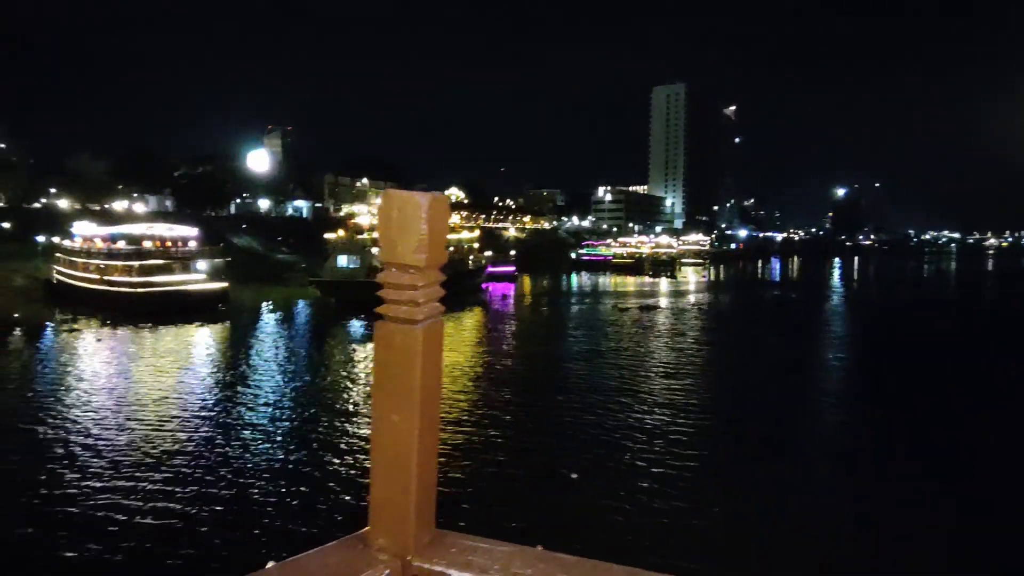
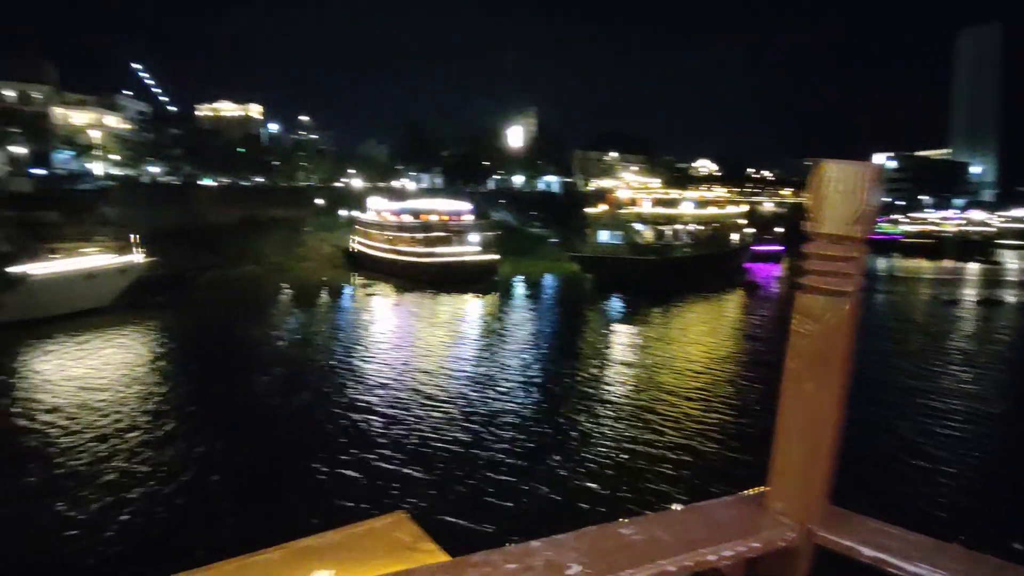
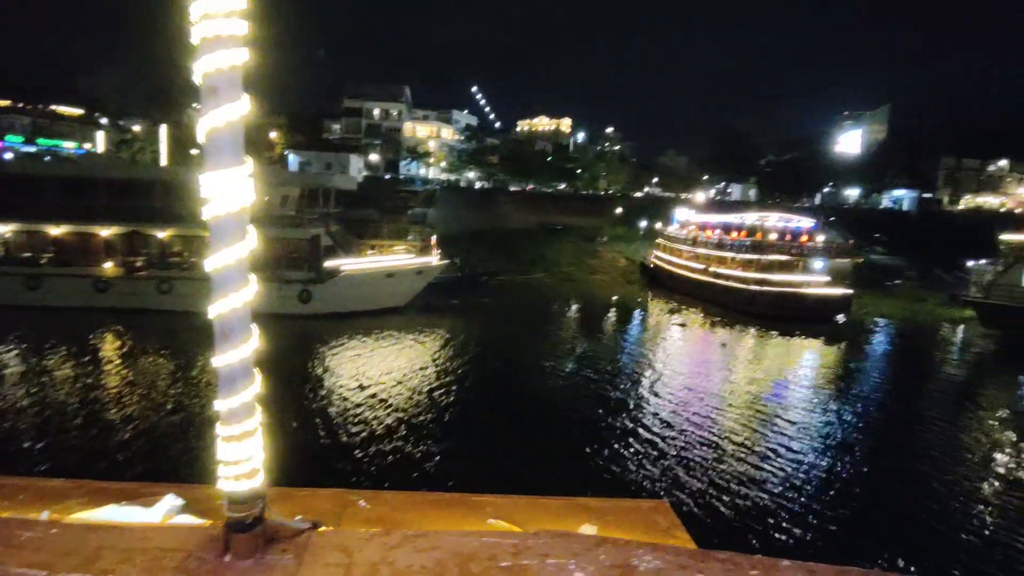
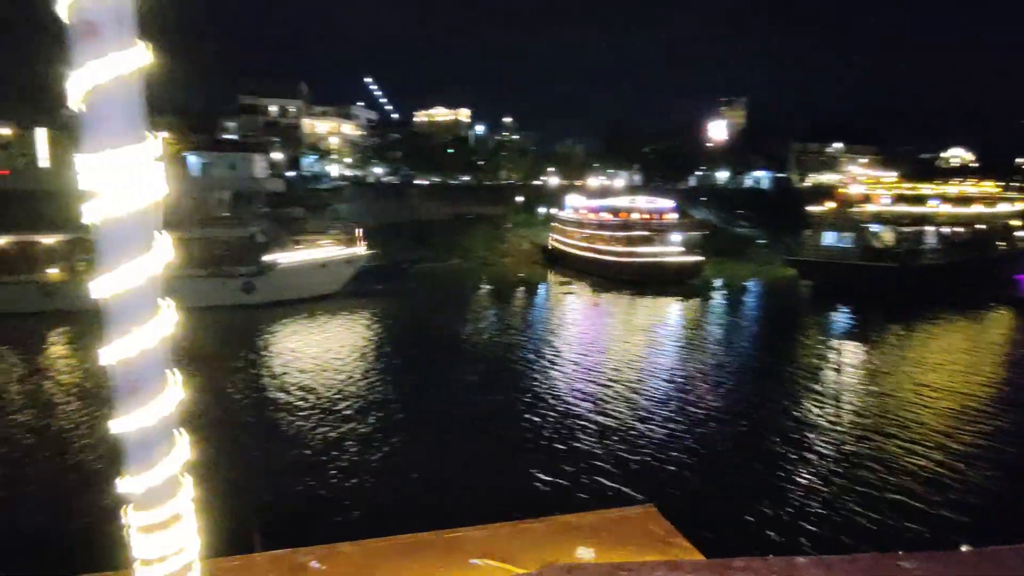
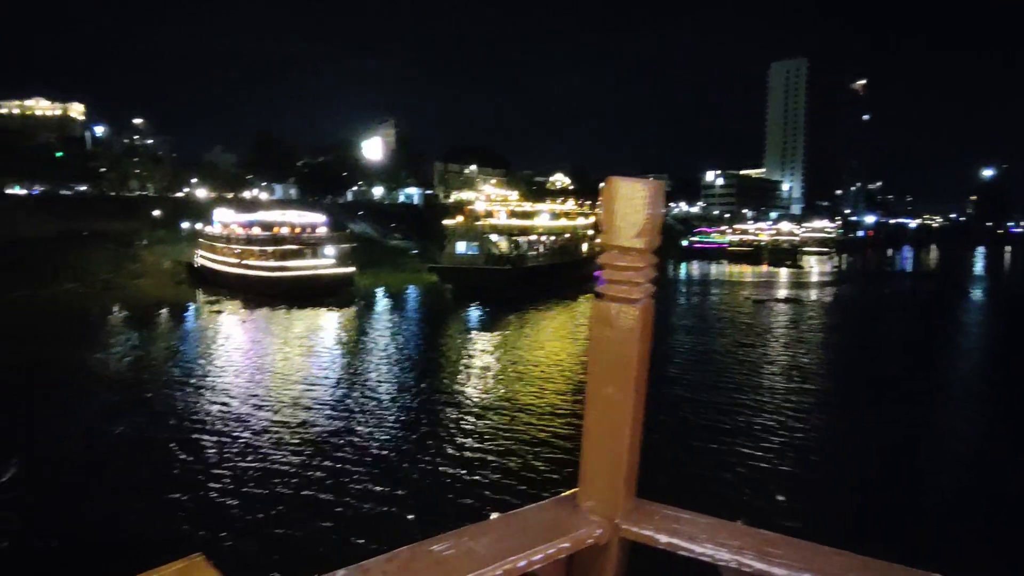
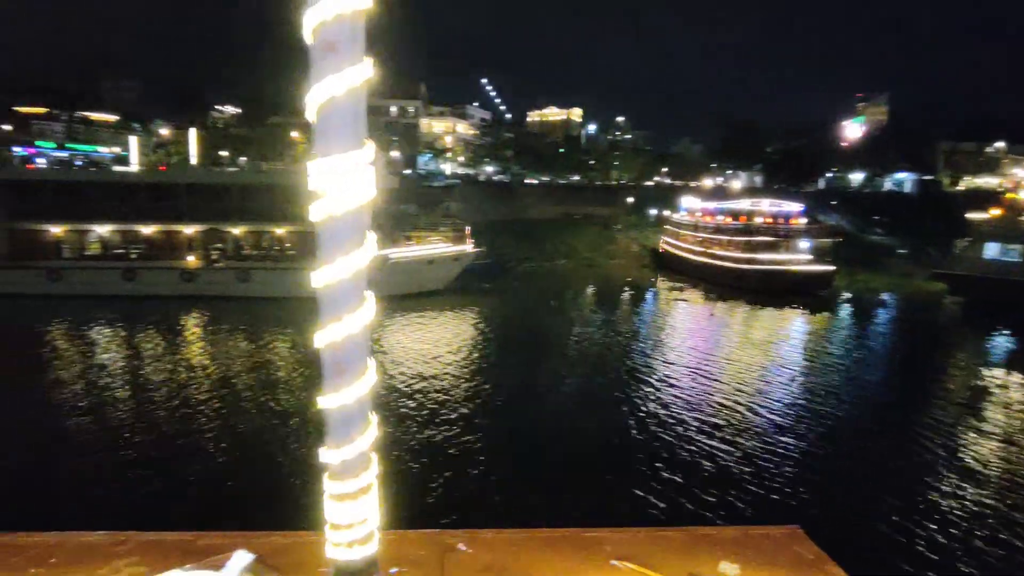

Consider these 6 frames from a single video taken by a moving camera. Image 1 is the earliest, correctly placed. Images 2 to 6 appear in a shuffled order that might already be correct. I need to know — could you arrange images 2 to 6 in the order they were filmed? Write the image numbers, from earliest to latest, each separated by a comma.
5, 2, 4, 6, 3
